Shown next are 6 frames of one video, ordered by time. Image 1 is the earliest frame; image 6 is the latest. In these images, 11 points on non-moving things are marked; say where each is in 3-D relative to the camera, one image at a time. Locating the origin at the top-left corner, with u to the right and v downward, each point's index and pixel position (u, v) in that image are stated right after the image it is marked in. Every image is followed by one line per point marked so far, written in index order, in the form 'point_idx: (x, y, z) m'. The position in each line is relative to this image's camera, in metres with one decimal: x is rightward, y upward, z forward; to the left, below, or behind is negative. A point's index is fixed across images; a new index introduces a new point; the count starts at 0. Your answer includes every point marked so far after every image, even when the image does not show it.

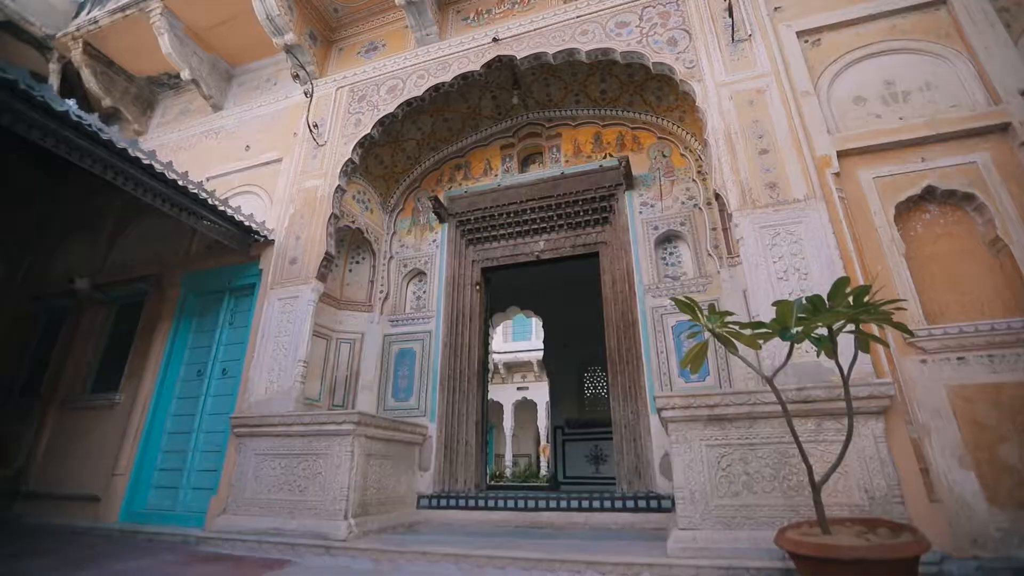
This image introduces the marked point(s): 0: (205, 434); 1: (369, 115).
0: (-2.5, -1.2, +4.1) m
1: (-1.3, +1.6, +4.6) m
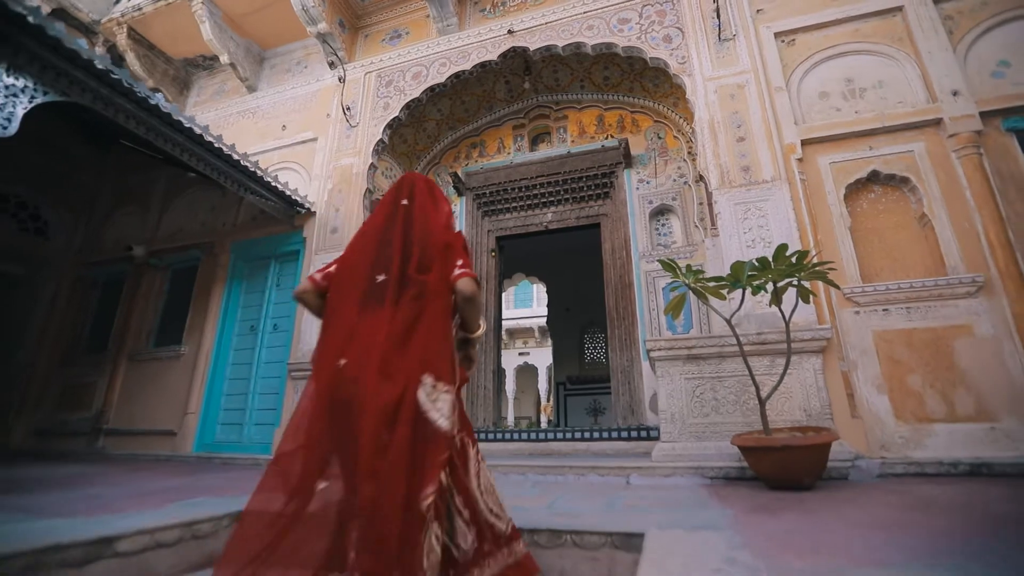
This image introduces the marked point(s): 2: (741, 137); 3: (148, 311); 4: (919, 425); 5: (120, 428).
0: (-2.4, -0.9, +4.8) m
1: (-1.2, +1.9, +5.1) m
2: (+1.7, +1.1, +3.7) m
3: (-4.1, -0.3, +5.6) m
4: (+2.4, -0.8, +2.9) m
5: (-4.1, -1.5, +5.1) m
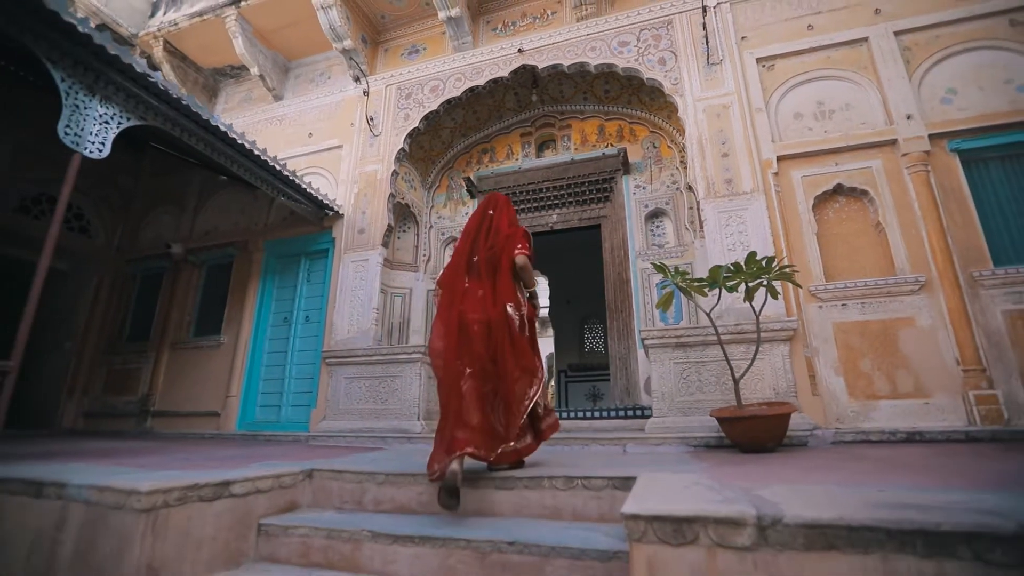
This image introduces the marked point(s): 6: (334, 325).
0: (-2.3, -0.8, +5.3) m
1: (-1.1, +2.0, +5.6) m
2: (+1.8, +1.2, +4.2) m
3: (-4.0, -0.2, +6.1) m
4: (+2.5, -0.8, +3.4) m
5: (-4.0, -1.4, +5.7) m
6: (-1.8, -0.4, +5.1) m
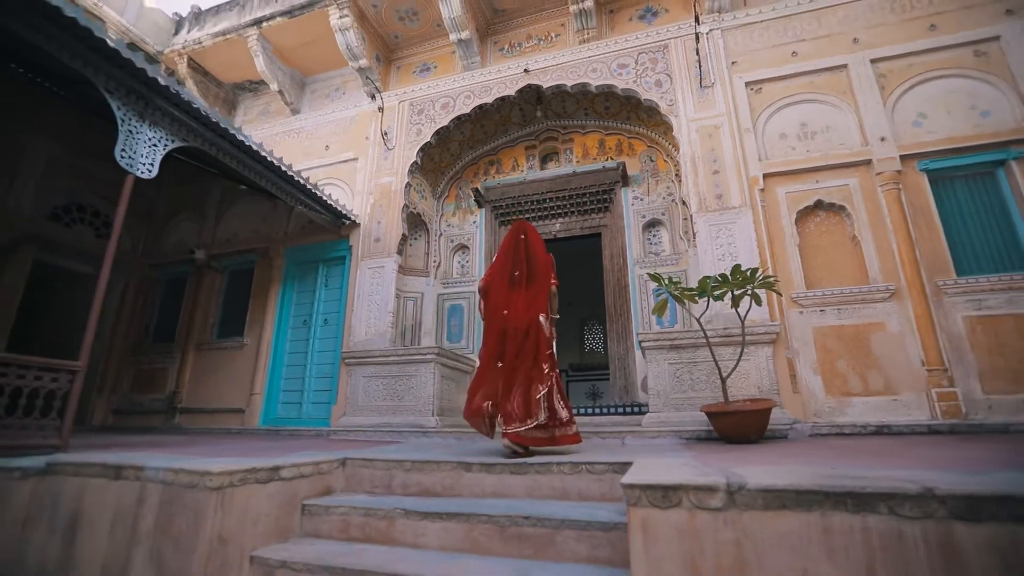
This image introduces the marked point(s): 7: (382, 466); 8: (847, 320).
0: (-2.2, -0.9, +5.6) m
1: (-1.0, +1.9, +5.9) m
2: (+1.9, +1.1, +4.6) m
3: (-3.9, -0.3, +6.4) m
4: (+2.6, -0.8, +3.8) m
5: (-3.9, -1.5, +6.0) m
6: (-1.8, -0.4, +5.5) m
7: (-0.8, -1.2, +3.2) m
8: (+2.7, -0.3, +3.9) m
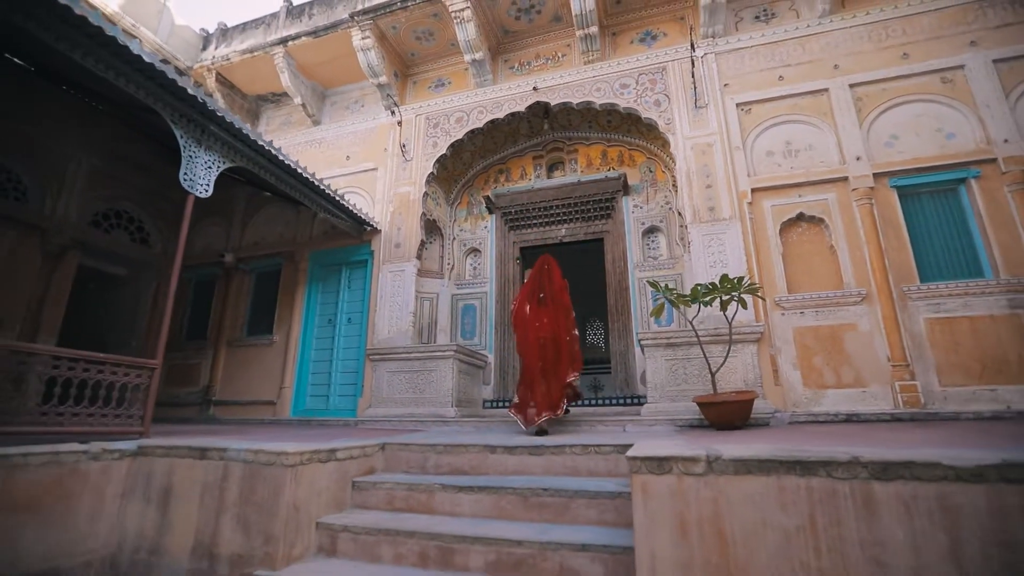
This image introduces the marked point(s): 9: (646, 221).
0: (-2.1, -0.9, +6.1) m
1: (-0.9, +1.9, +6.4) m
2: (+2.0, +1.1, +5.0) m
3: (-3.8, -0.3, +6.9) m
4: (+2.7, -0.9, +4.3) m
5: (-3.8, -1.5, +6.5) m
6: (-1.7, -0.5, +6.0) m
7: (-0.7, -1.2, +3.7) m
8: (+2.8, -0.3, +4.4) m
9: (+1.7, +0.8, +6.1) m
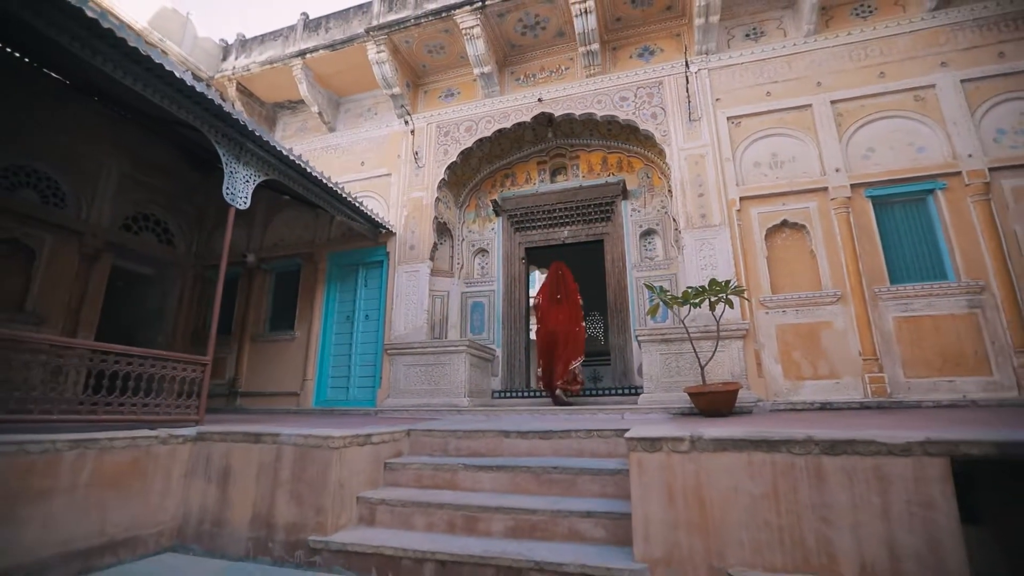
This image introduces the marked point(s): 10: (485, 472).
0: (-2.0, -0.9, +6.6) m
1: (-0.8, +1.9, +6.8) m
2: (+2.1, +1.1, +5.5) m
3: (-3.7, -0.2, +7.4) m
4: (+2.8, -0.9, +4.8) m
5: (-3.7, -1.5, +7.0) m
6: (-1.6, -0.5, +6.4) m
7: (-0.6, -1.2, +4.2) m
8: (+2.9, -0.3, +4.9) m
9: (+1.8, +0.9, +6.6) m
10: (-0.2, -1.3, +3.6) m
